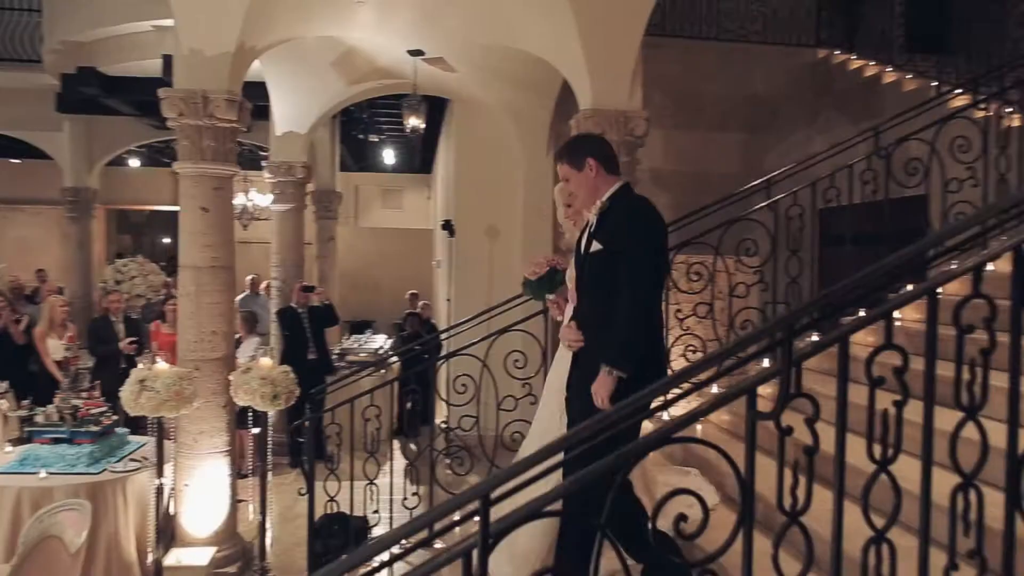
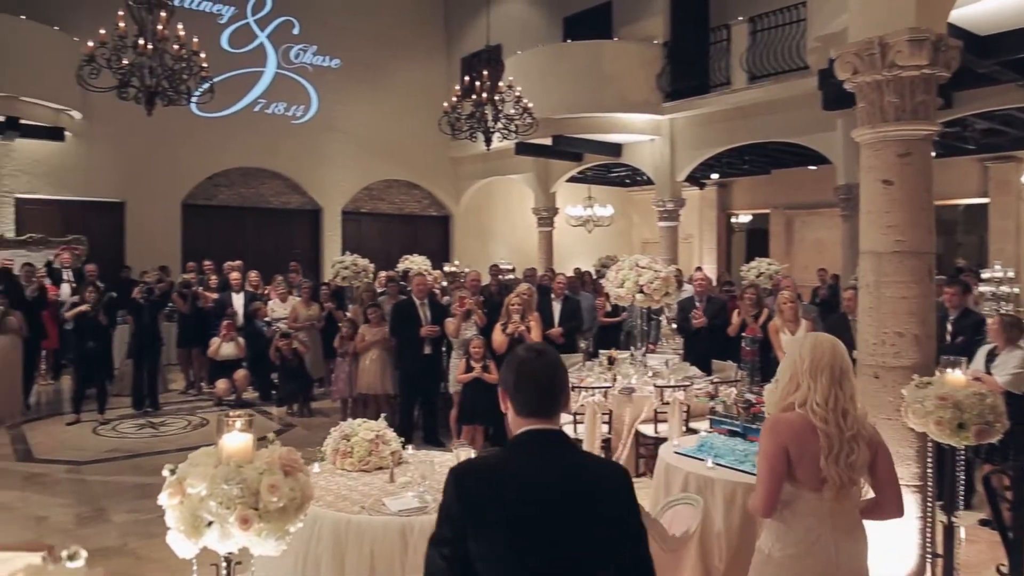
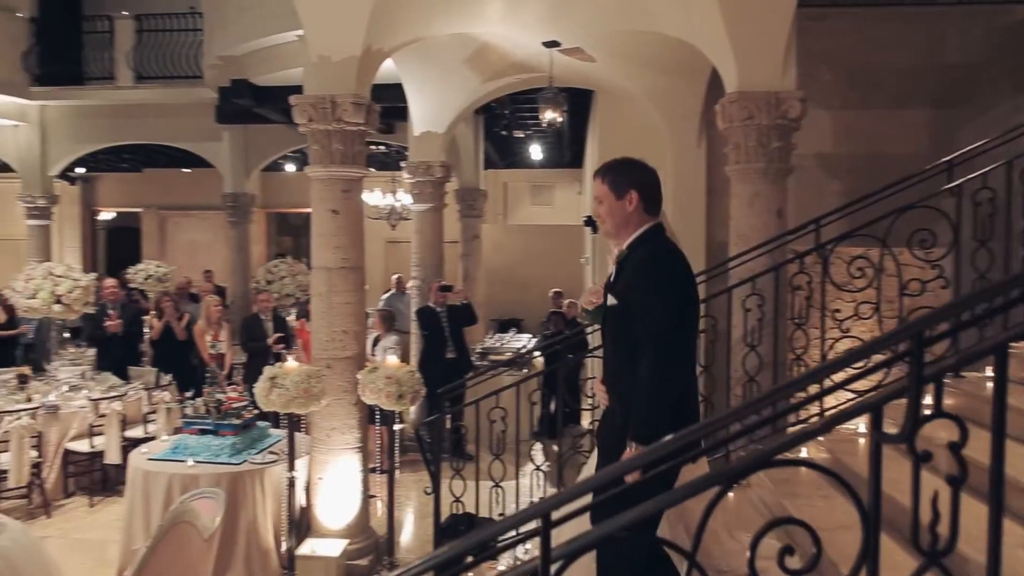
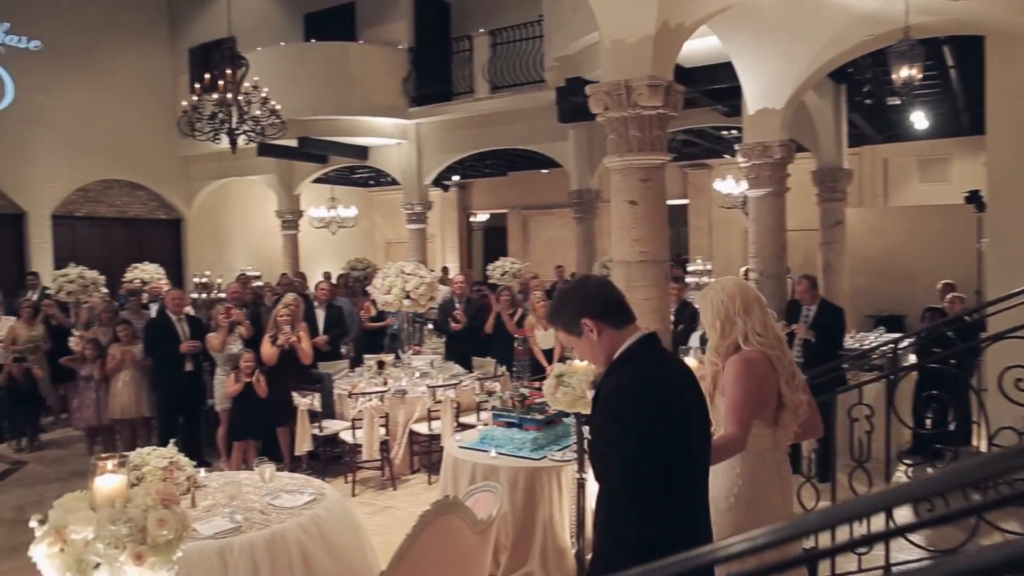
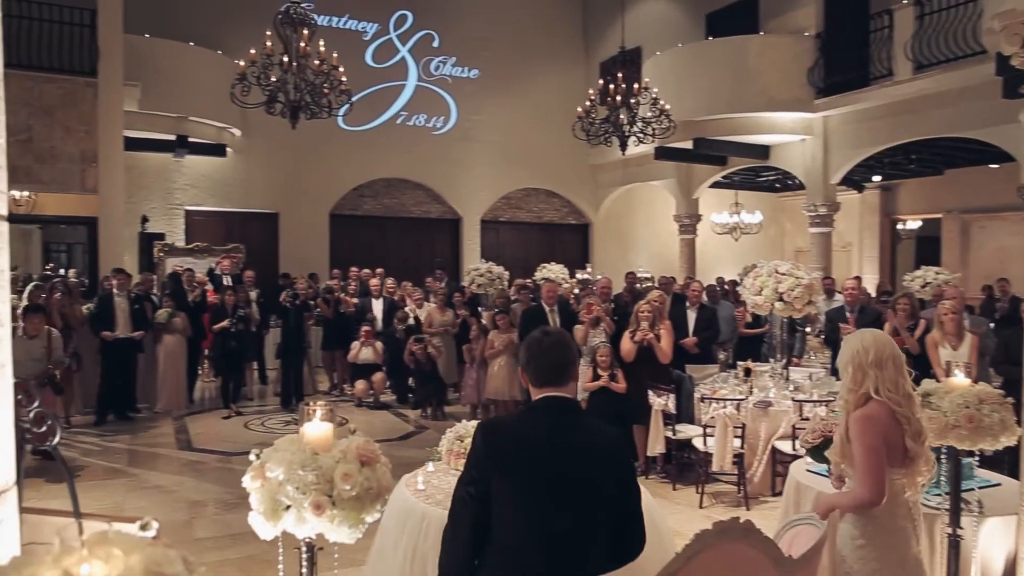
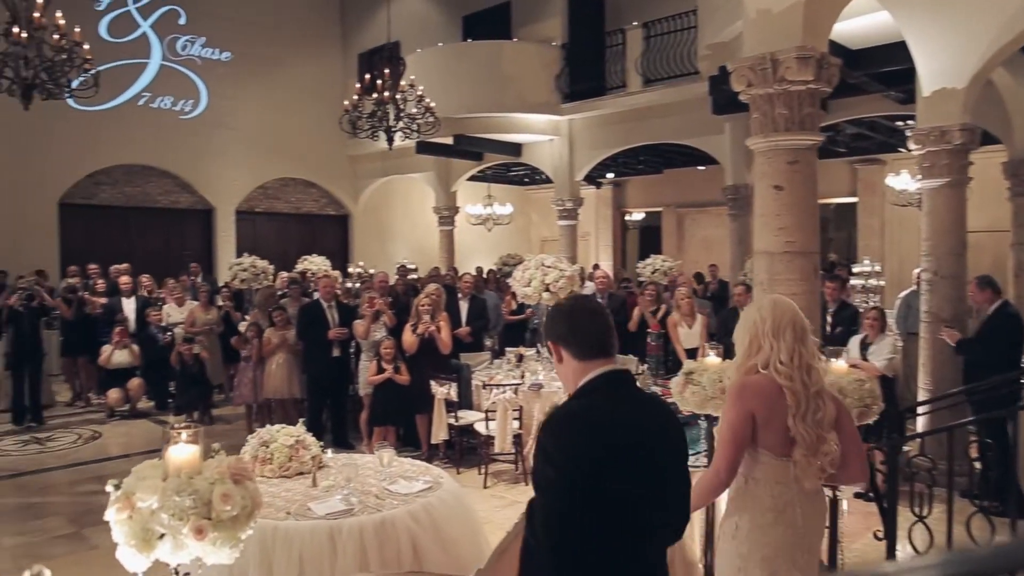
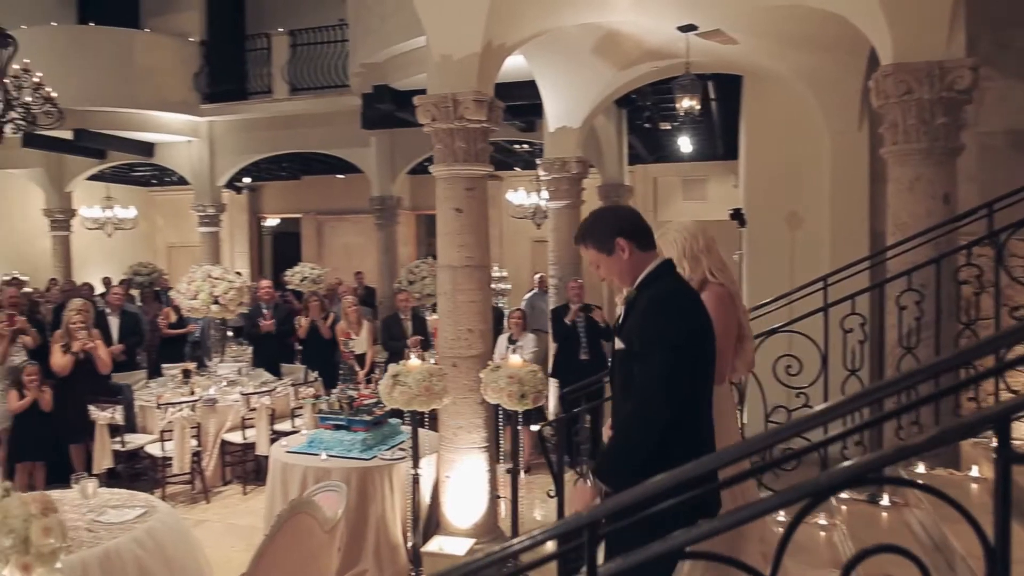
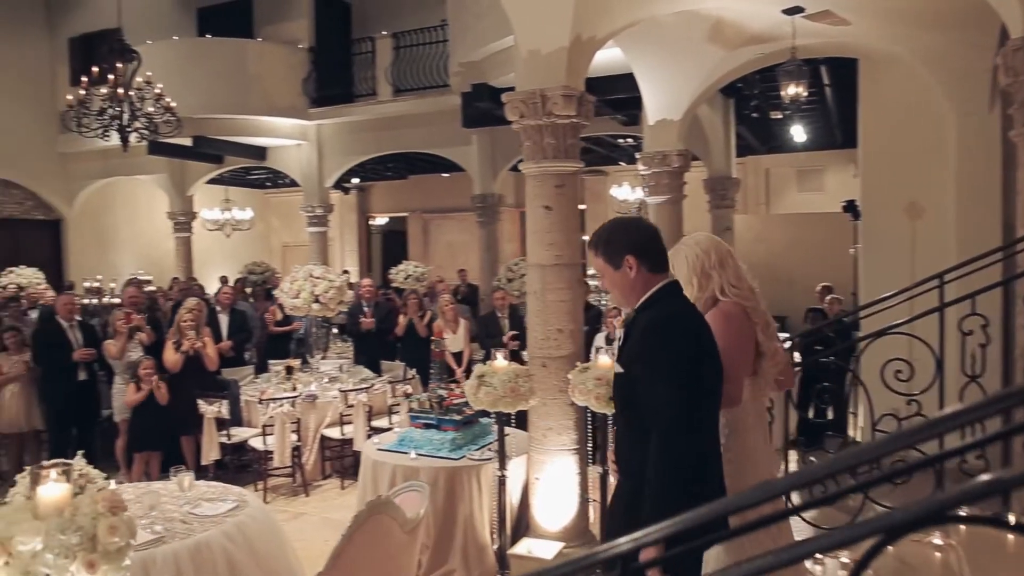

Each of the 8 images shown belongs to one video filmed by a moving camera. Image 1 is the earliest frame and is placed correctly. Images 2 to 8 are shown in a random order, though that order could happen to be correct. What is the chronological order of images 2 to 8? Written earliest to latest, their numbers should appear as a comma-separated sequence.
3, 7, 8, 4, 6, 2, 5
